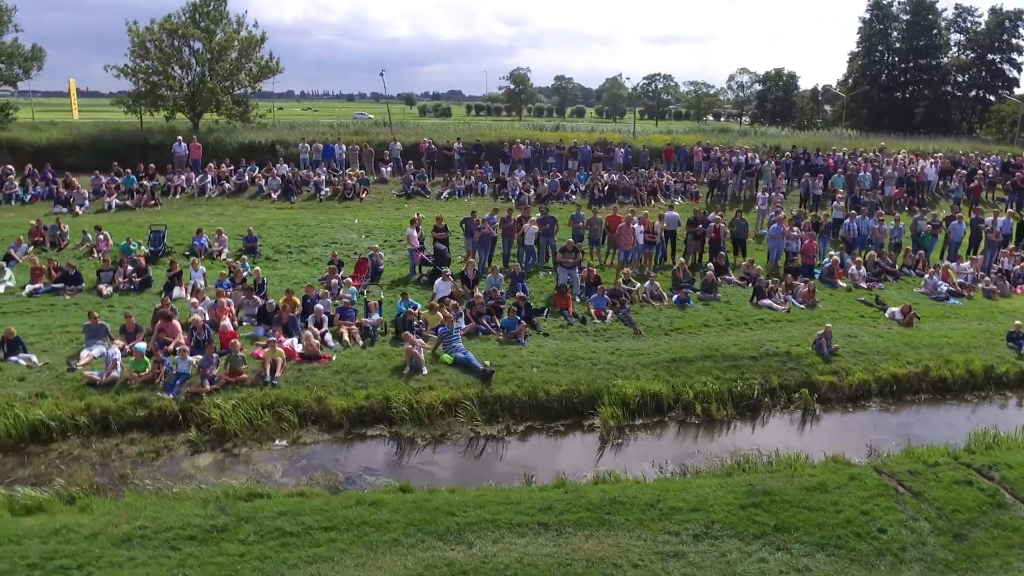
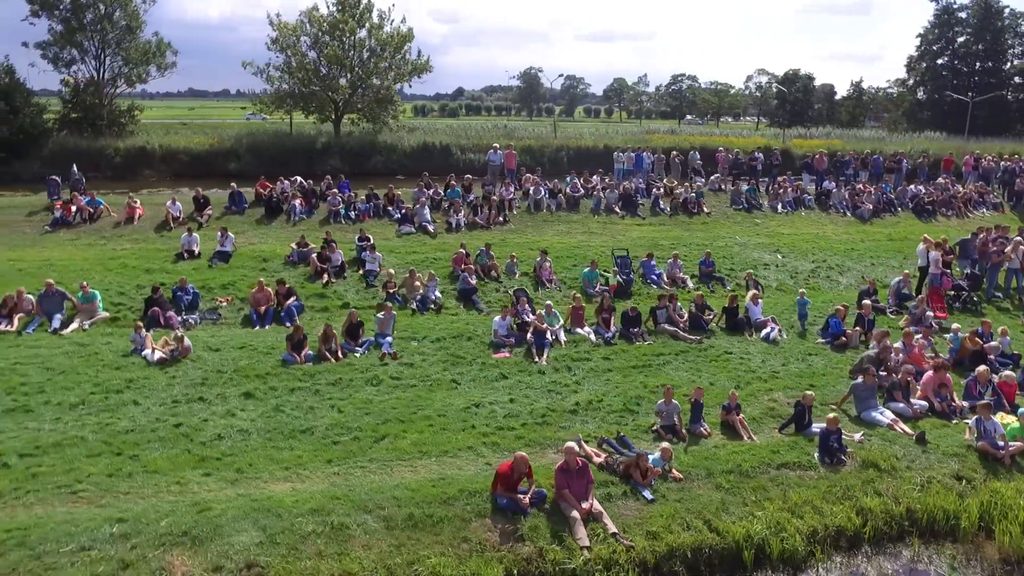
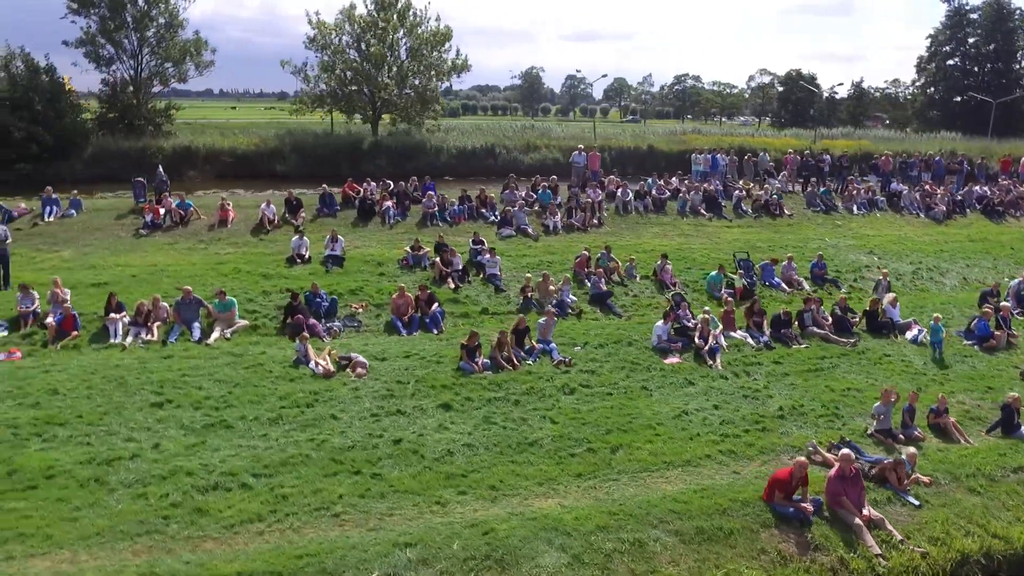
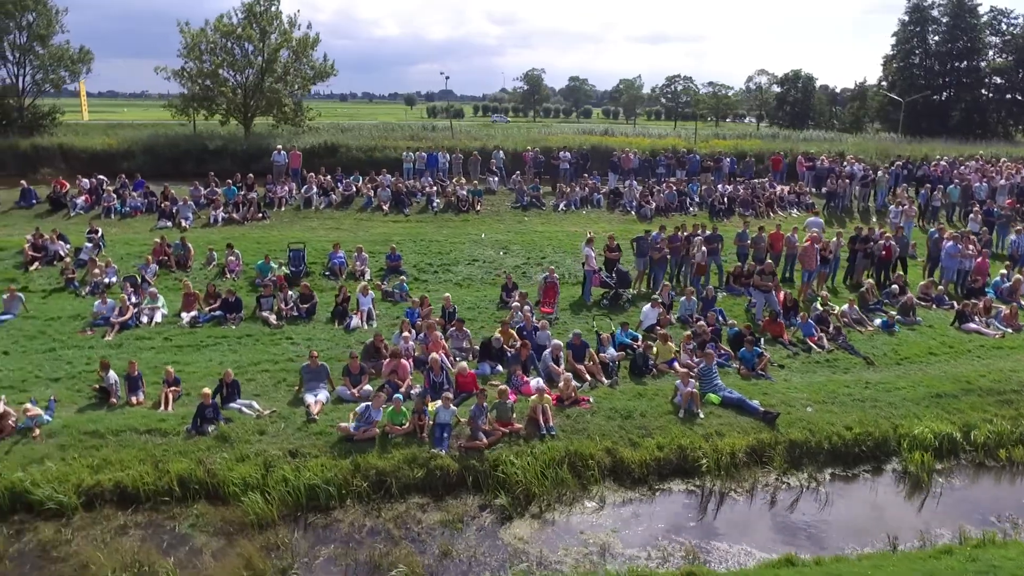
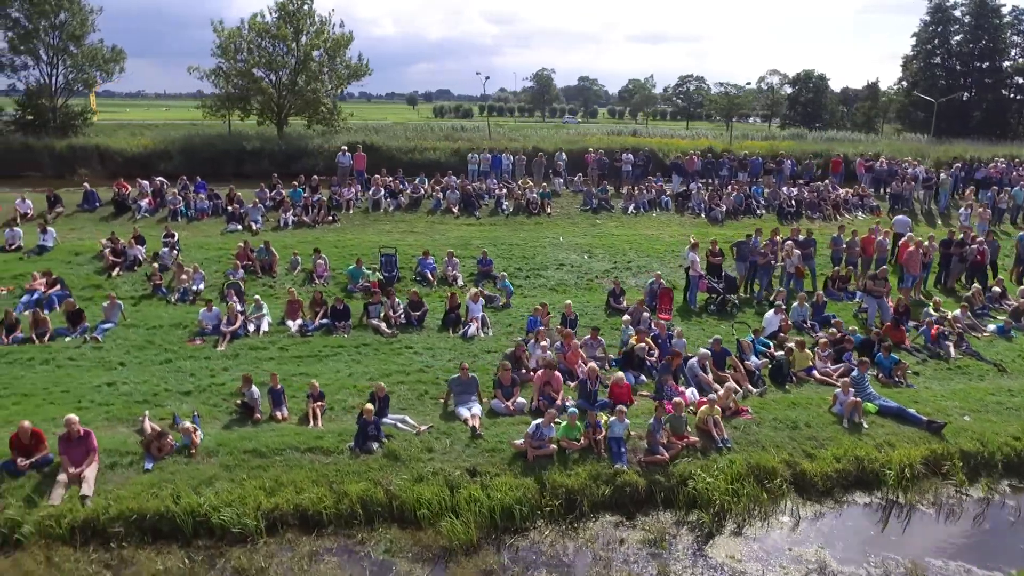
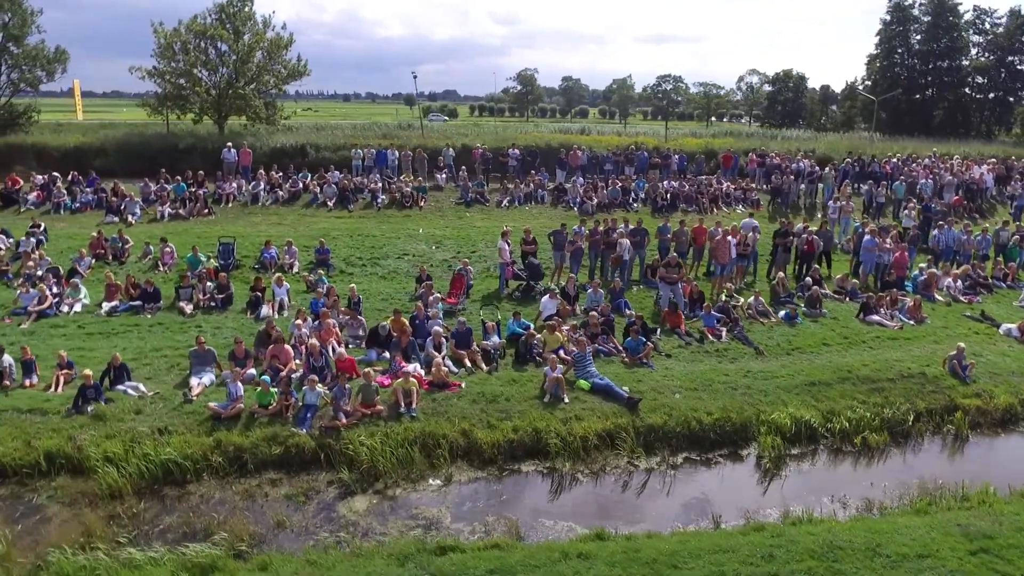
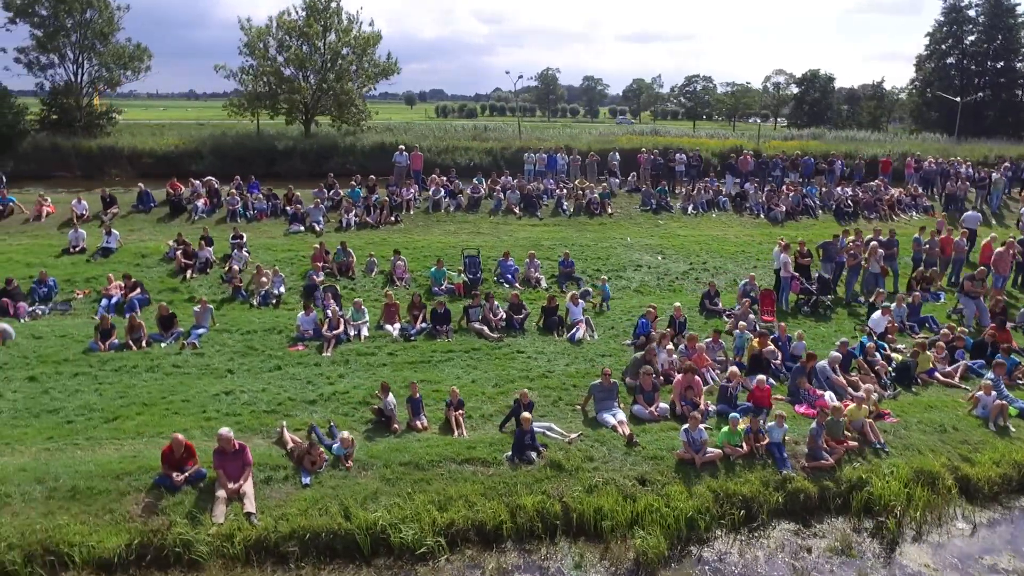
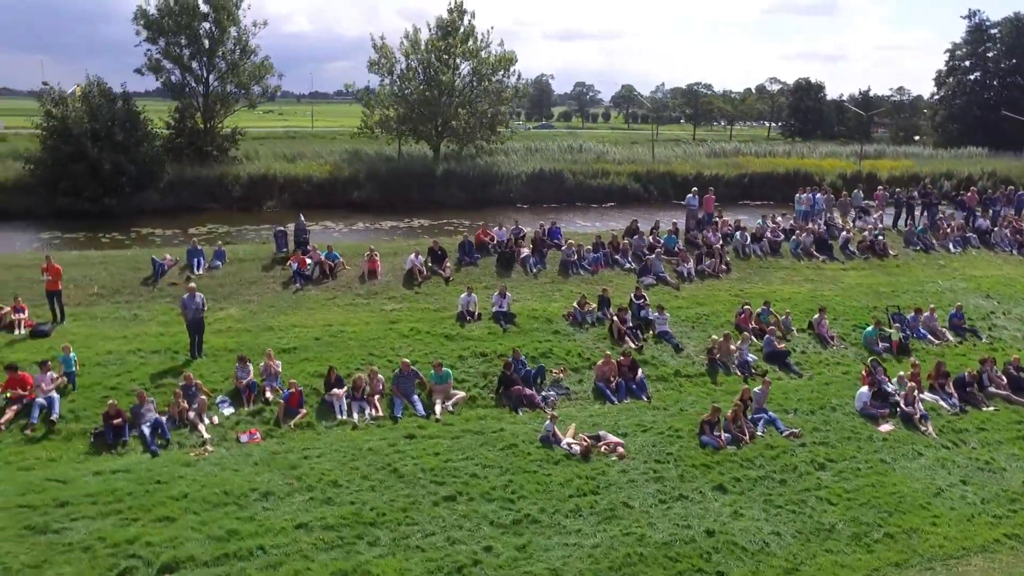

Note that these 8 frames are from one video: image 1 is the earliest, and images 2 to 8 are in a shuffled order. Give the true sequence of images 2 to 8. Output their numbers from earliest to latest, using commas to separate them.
6, 4, 5, 7, 2, 3, 8
